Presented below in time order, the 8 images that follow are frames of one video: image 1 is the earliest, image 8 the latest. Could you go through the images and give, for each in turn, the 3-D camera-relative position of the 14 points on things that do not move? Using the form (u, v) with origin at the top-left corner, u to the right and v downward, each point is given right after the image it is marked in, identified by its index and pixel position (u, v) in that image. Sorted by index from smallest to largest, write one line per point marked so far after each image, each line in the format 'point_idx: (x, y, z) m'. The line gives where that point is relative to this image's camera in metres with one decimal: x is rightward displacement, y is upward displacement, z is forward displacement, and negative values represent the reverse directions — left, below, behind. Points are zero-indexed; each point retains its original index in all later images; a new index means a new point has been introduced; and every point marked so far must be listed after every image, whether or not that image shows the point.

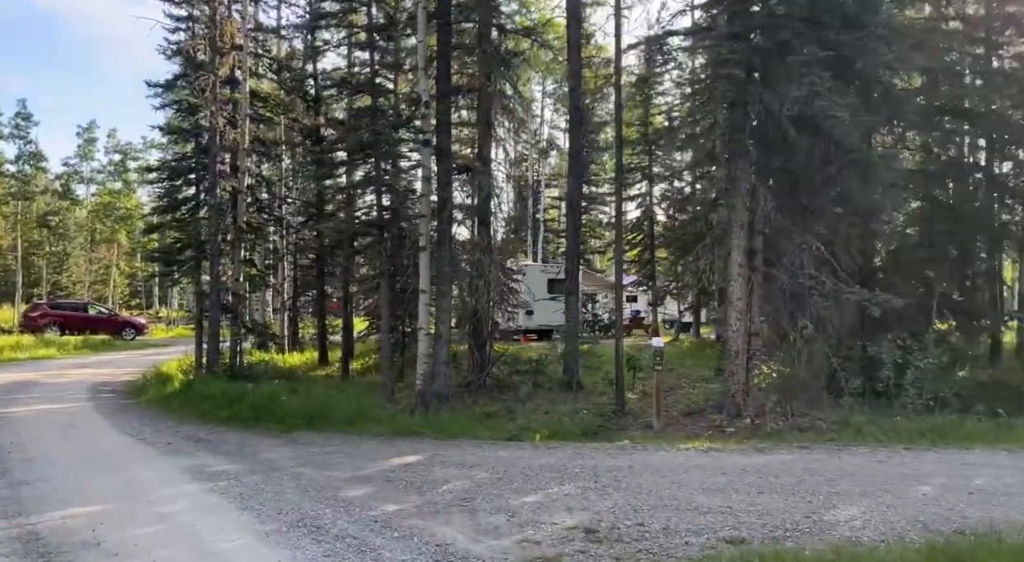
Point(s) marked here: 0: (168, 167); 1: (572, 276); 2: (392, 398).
0: (-8.8, +3.1, +22.0) m
1: (+1.2, +0.2, +16.0) m
2: (-2.0, -2.2, +14.5) m
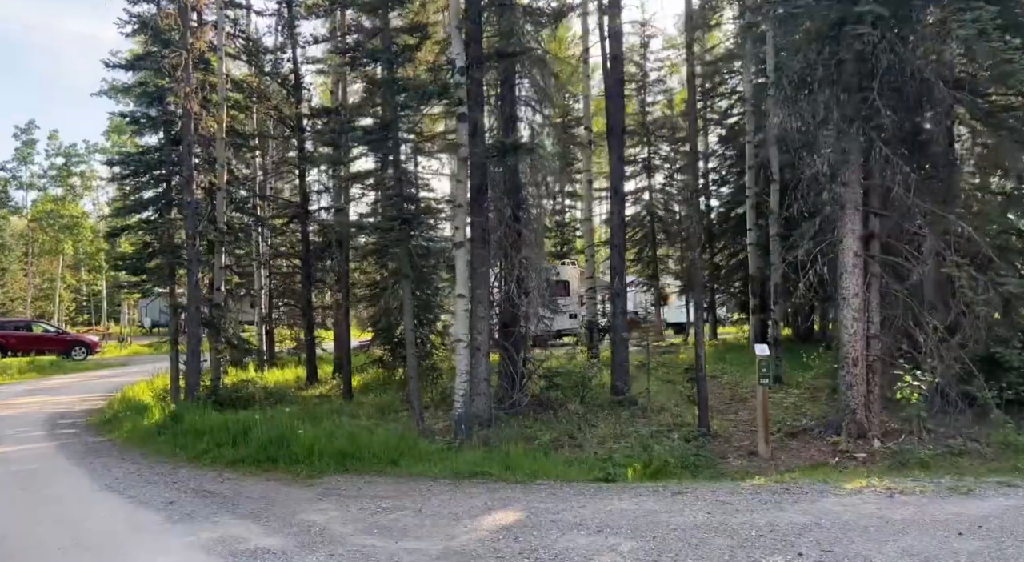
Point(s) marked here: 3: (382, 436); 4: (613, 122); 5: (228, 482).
0: (-8.6, +2.9, +19.3) m
1: (+1.8, +0.2, +14.0) m
2: (-1.3, -2.2, +12.2) m
3: (-1.6, -2.0, +10.4) m
4: (+1.7, +2.7, +14.2) m
5: (-3.0, -2.2, +8.9) m
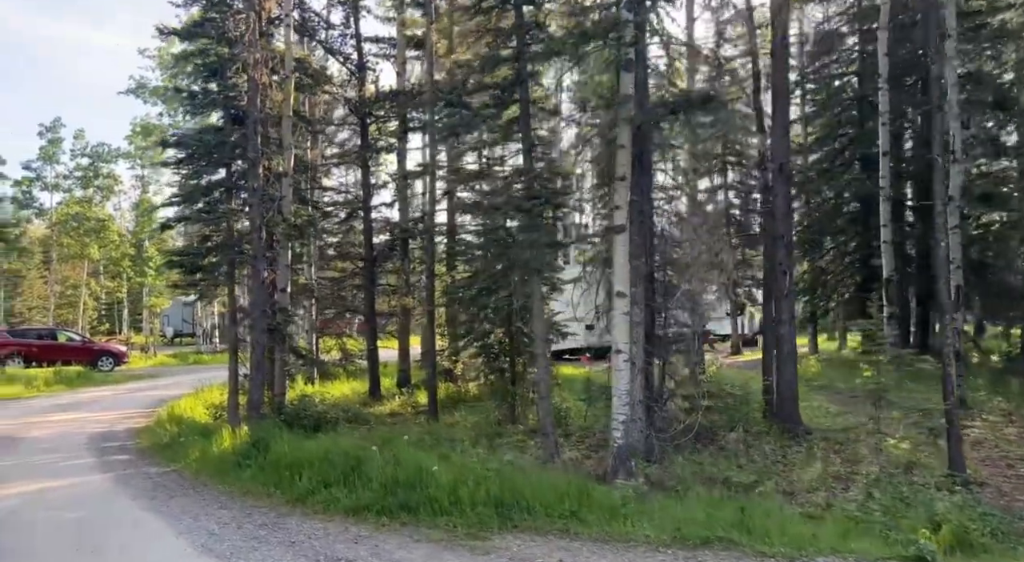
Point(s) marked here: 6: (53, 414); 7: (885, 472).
0: (-6.6, +2.8, +17.0) m
1: (+3.8, +0.2, +11.5) m
2: (+0.7, -2.2, +9.7) m
3: (+0.3, -1.9, +7.9) m
4: (+3.7, +2.7, +11.7) m
5: (-1.1, -2.0, +6.4) m
6: (-10.8, -3.2, +20.0) m
7: (+3.9, -1.9, +8.5) m
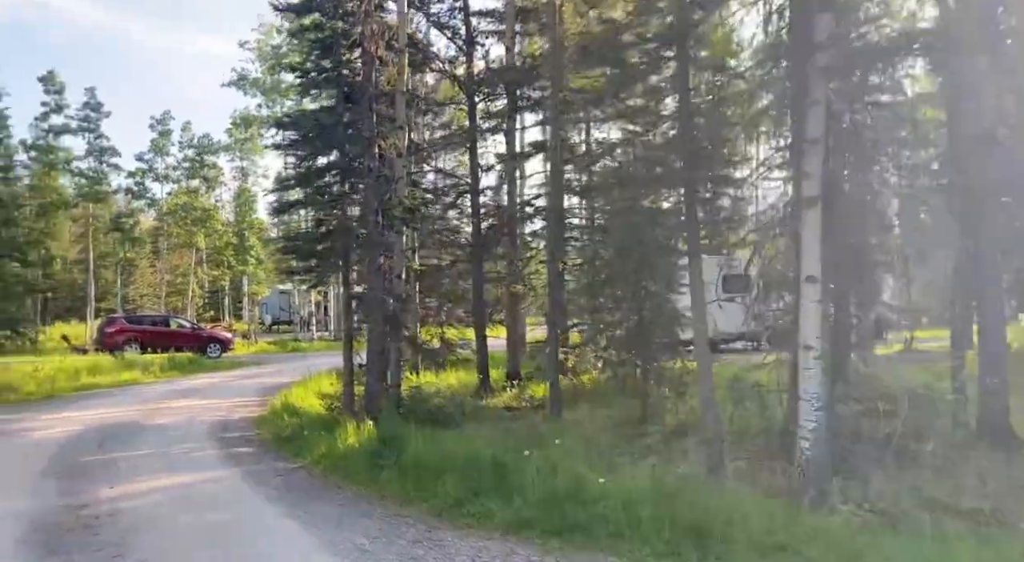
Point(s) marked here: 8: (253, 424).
0: (-4.1, +3.1, +16.3) m
1: (+5.6, +0.4, +9.8) m
2: (+2.4, -2.0, +8.4) m
3: (+1.8, -1.7, +6.6) m
4: (+5.6, +2.9, +10.0) m
5: (+0.2, -1.9, +5.3) m
6: (-8.0, -2.9, +19.8) m
7: (+5.4, -1.8, +6.8) m
8: (-5.4, -3.0, +17.4) m
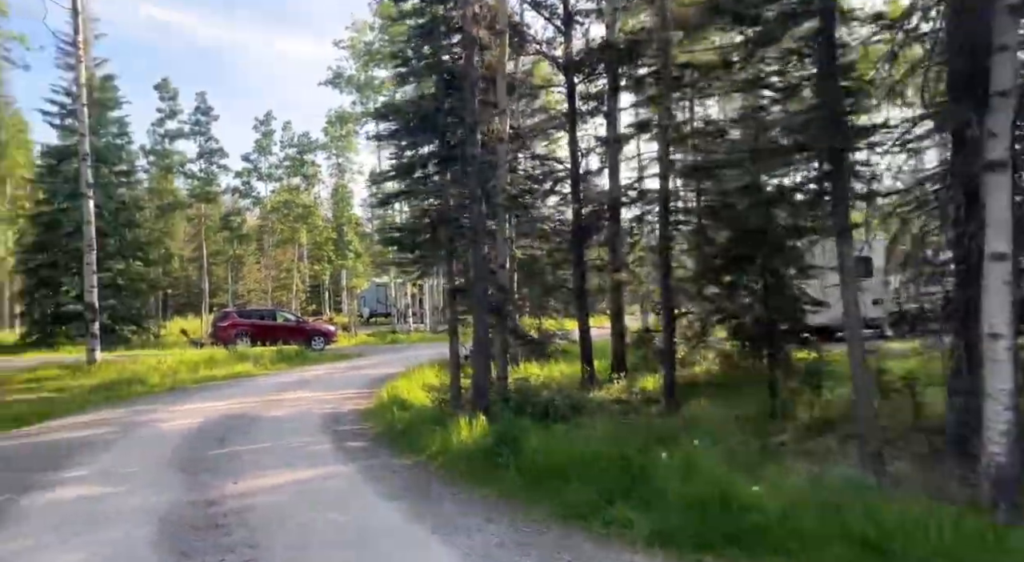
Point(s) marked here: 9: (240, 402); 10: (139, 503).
0: (-2.1, +3.3, +16.0) m
1: (+6.9, +0.6, +8.4) m
2: (+3.6, -1.8, +7.4) m
3: (+2.8, -1.6, +5.7) m
4: (+6.9, +3.2, +8.6) m
5: (+1.1, -1.8, +4.6) m
6: (-5.4, -2.7, +19.9) m
7: (+6.4, -1.6, +5.5) m
8: (-3.1, -2.8, +17.3) m
9: (-6.3, -2.8, +19.1) m
10: (-4.7, -2.8, +10.6) m
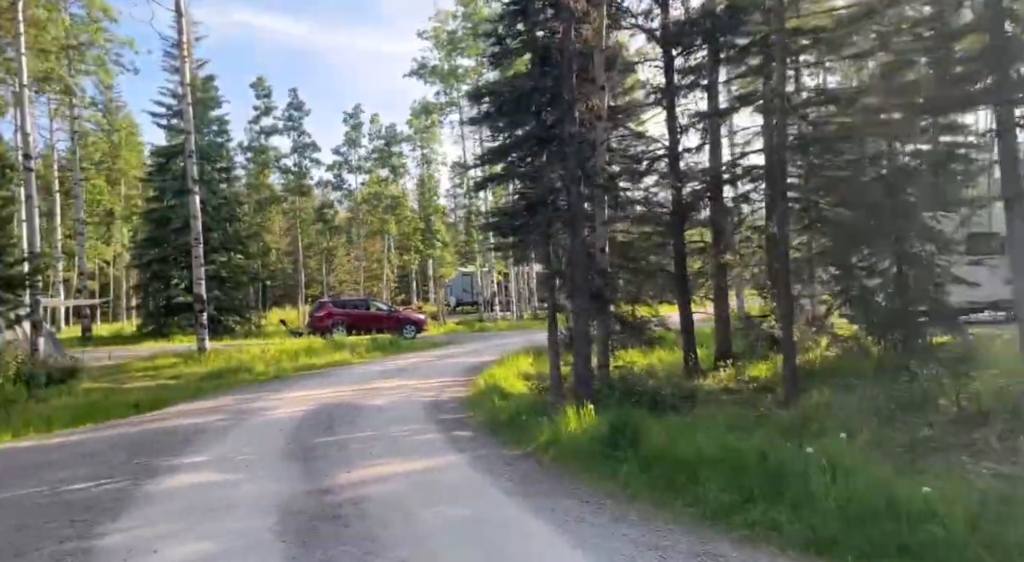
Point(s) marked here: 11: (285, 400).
0: (-0.2, +3.6, +15.6) m
1: (+8.0, +0.9, +7.2) m
2: (+4.6, -1.6, +6.6) m
3: (+3.7, -1.4, +5.0) m
4: (+8.0, +3.4, +7.4) m
5: (+1.9, -1.7, +4.0) m
6: (-3.0, -2.4, +19.9) m
7: (+7.3, -1.3, +4.4) m
8: (-1.0, -2.6, +17.1) m
9: (-3.9, -2.5, +19.2) m
10: (-3.3, -2.7, +10.6) m
11: (-5.0, -2.6, +18.1) m
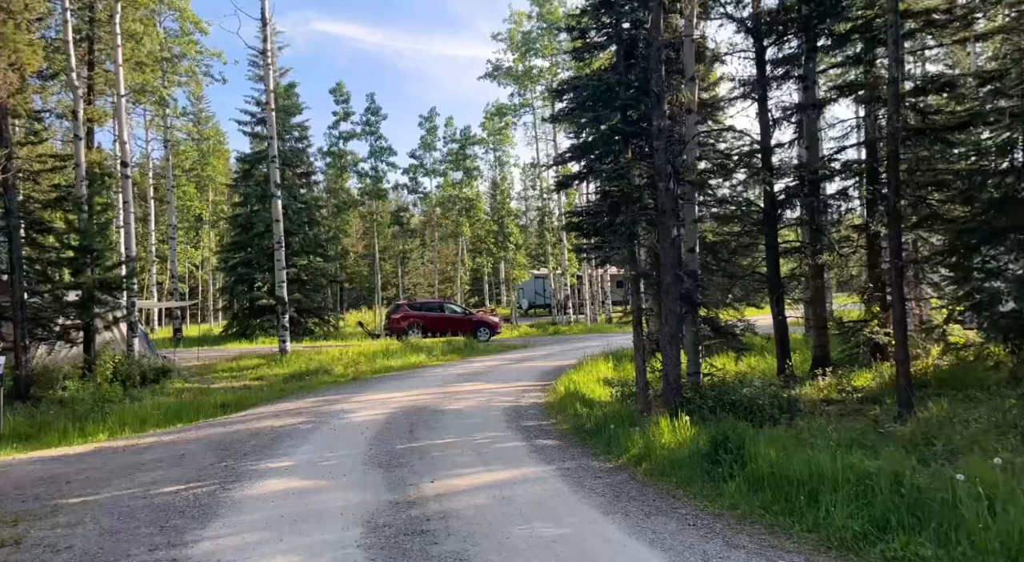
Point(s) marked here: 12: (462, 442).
0: (+1.4, +3.5, +15.0) m
1: (+8.8, +0.9, +5.9) m
2: (+5.4, -1.6, +5.6) m
3: (+4.3, -1.4, +4.1) m
4: (+8.8, +3.4, +6.1) m
5: (+2.4, -1.7, +3.3) m
6: (-1.1, -2.5, +19.5) m
7: (+7.8, -1.4, +3.2) m
8: (+0.7, -2.6, +16.5) m
9: (-2.1, -2.6, +18.9) m
10: (-2.1, -2.7, +10.3) m
11: (-3.2, -2.7, +17.9) m
12: (-0.8, -2.6, +13.5) m
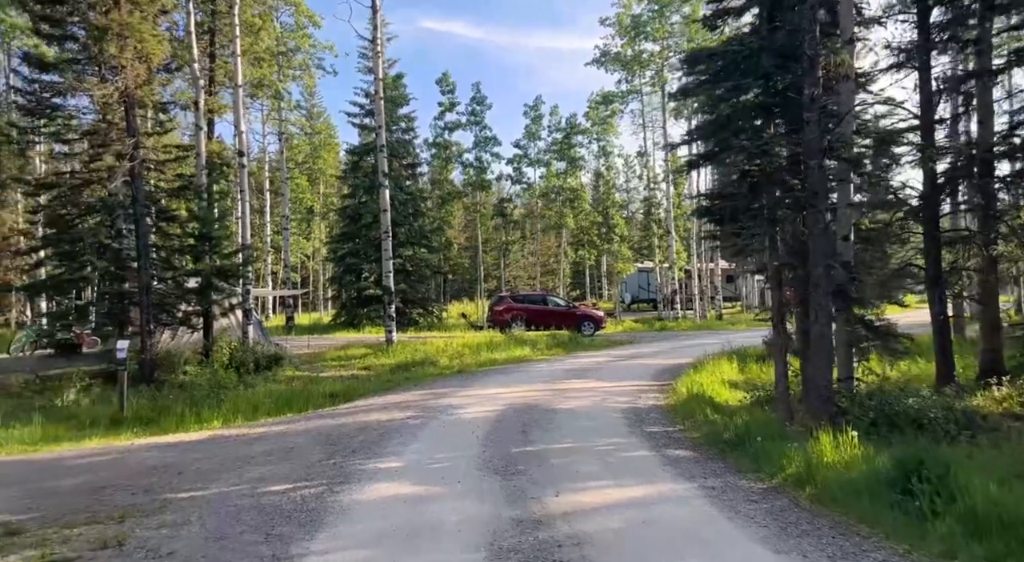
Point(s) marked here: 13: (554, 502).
0: (+3.5, +3.6, +13.3) m
1: (+9.8, +0.8, +3.5) m
2: (+6.3, -1.6, +3.6) m
3: (+5.1, -1.4, +2.2) m
4: (+9.8, +3.4, +3.6) m
5: (+3.1, -1.7, +1.6) m
6: (+1.5, -2.3, +18.2) m
7: (+8.4, -1.4, +0.9) m
8: (+2.9, -2.5, +15.0) m
9: (+0.5, -2.4, +17.7) m
10: (-0.6, -2.6, +9.2) m
11: (-0.8, -2.5, +16.8) m
12: (+1.1, -2.5, +12.2) m
13: (+0.5, -2.5, +9.4) m
